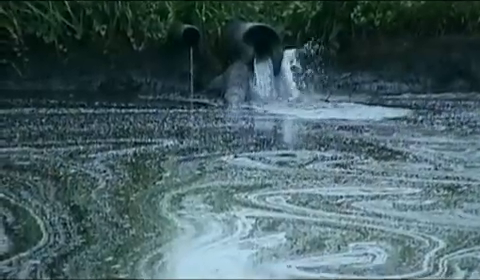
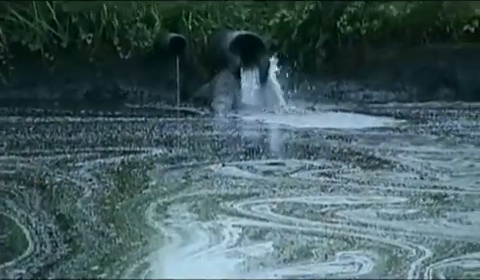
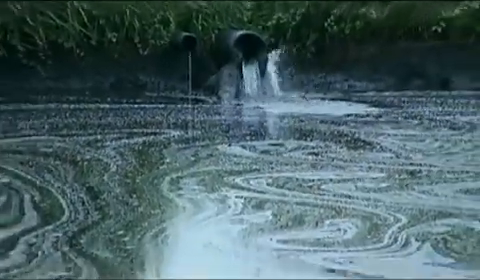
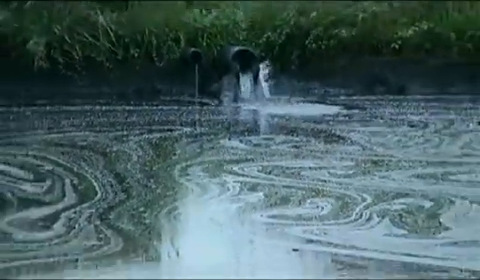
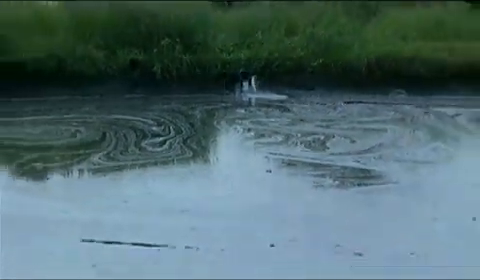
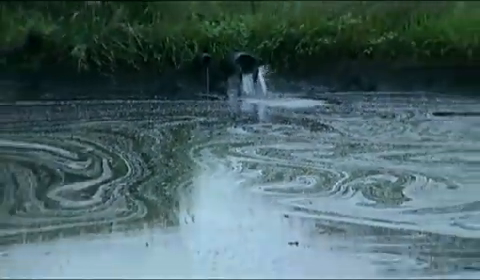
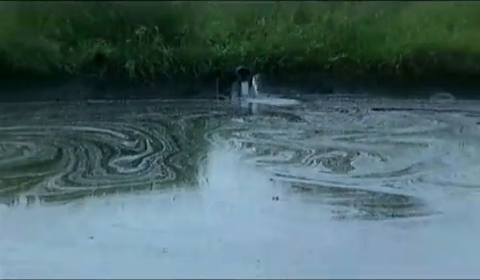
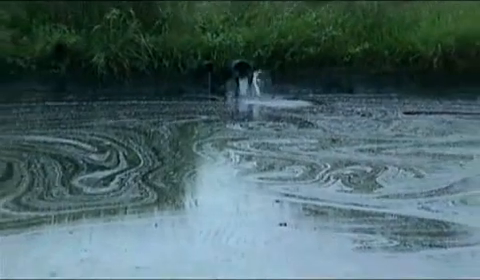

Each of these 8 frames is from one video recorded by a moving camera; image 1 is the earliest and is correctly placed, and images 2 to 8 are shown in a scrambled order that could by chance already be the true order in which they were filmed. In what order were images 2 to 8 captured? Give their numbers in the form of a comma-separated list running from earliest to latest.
2, 3, 4, 6, 8, 7, 5
